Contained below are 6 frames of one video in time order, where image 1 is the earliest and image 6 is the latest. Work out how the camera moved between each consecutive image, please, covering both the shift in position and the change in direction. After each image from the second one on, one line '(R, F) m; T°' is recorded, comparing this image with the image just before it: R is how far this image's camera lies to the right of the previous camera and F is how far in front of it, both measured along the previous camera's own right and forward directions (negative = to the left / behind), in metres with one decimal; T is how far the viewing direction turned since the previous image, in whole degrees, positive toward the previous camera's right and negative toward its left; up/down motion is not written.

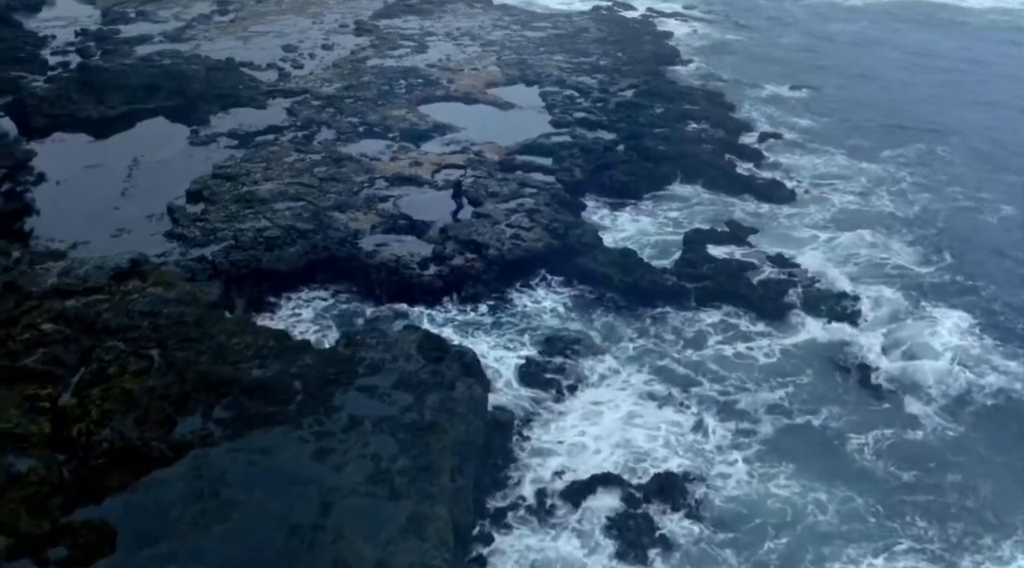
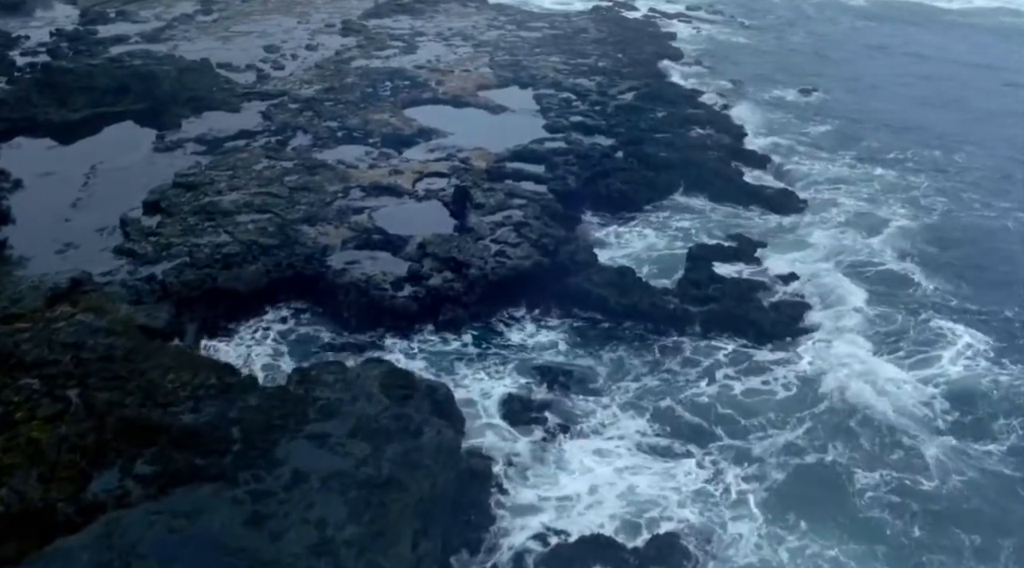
(+0.6, +3.4) m; 0°
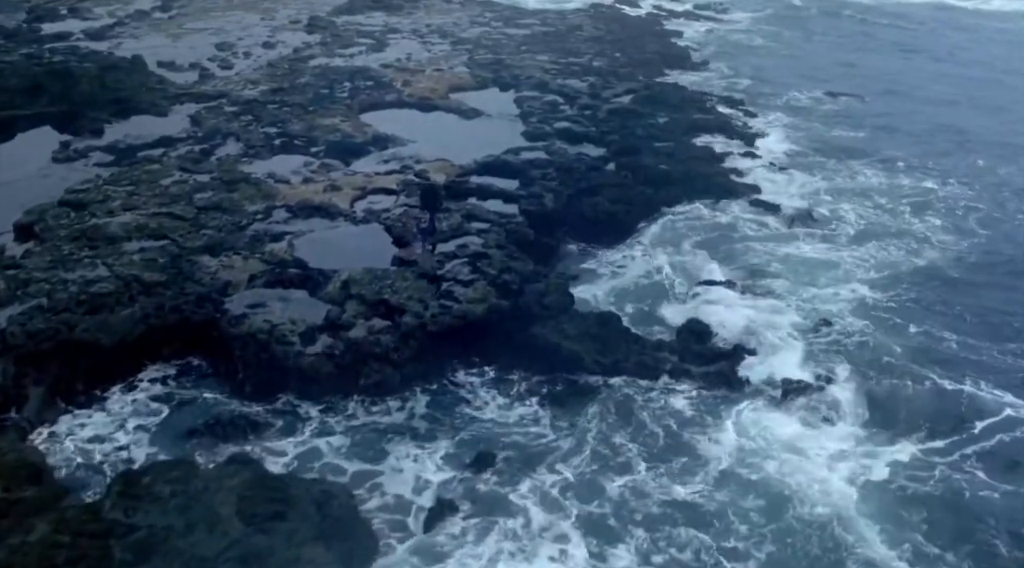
(+1.4, +7.0) m; -1°
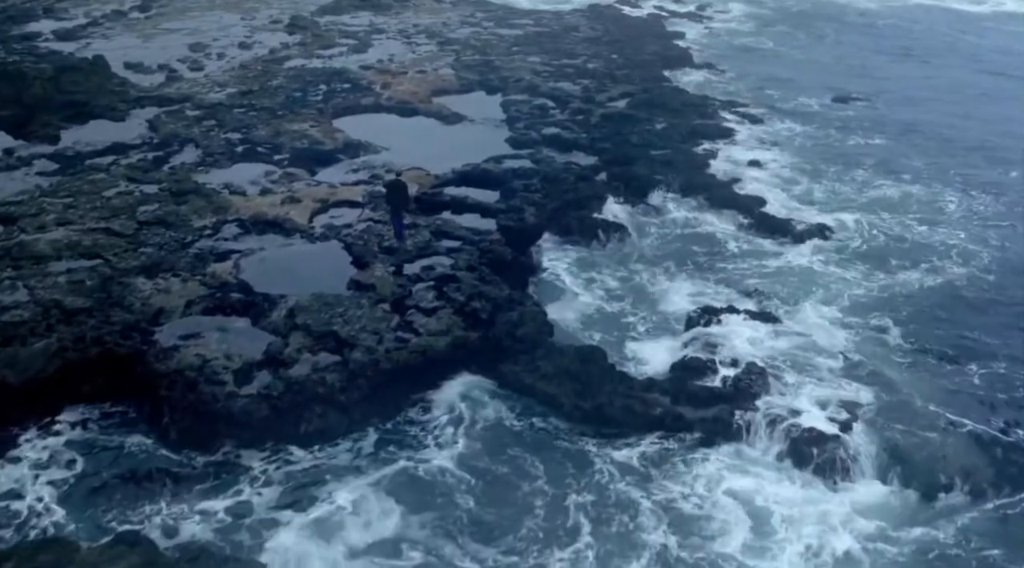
(+0.7, +3.0) m; 0°
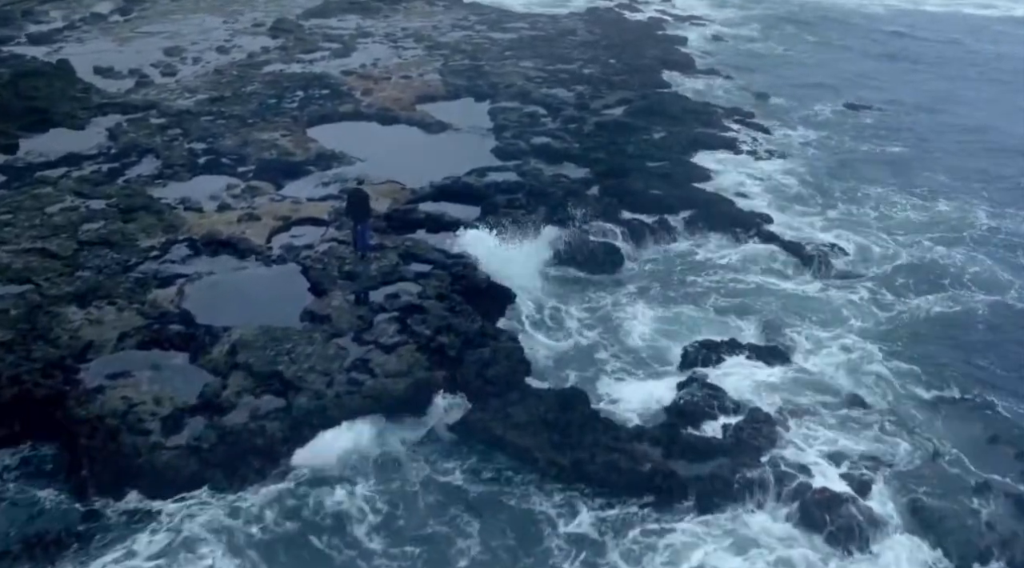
(+0.6, +2.5) m; 0°
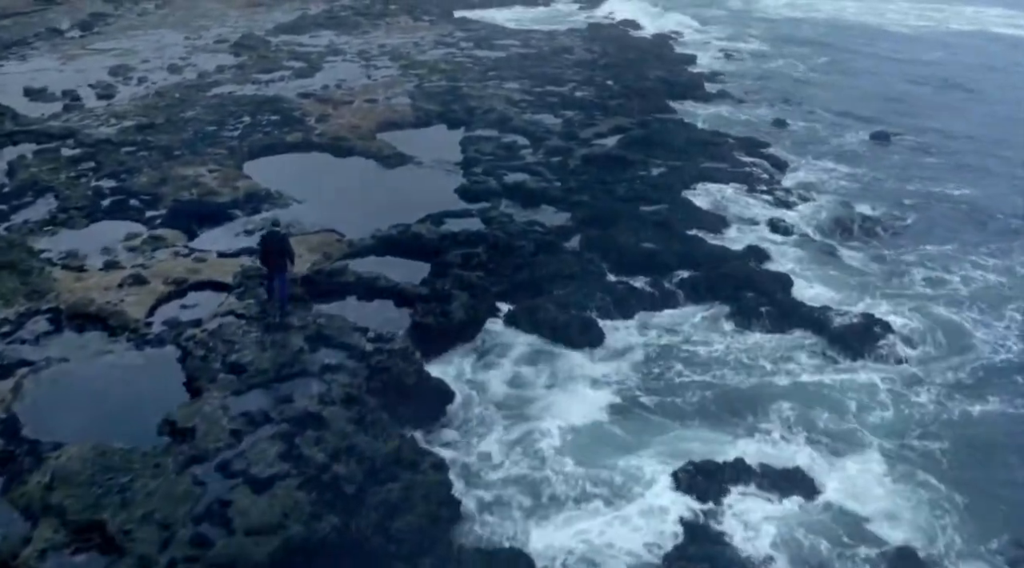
(+1.2, +5.0) m; -1°
